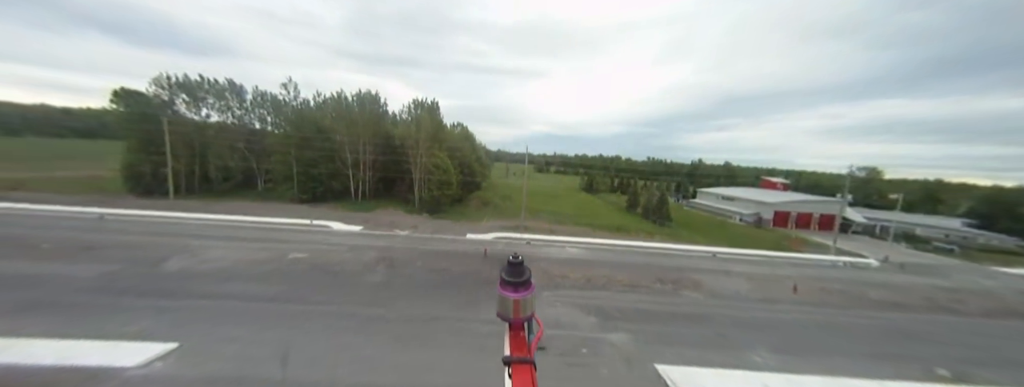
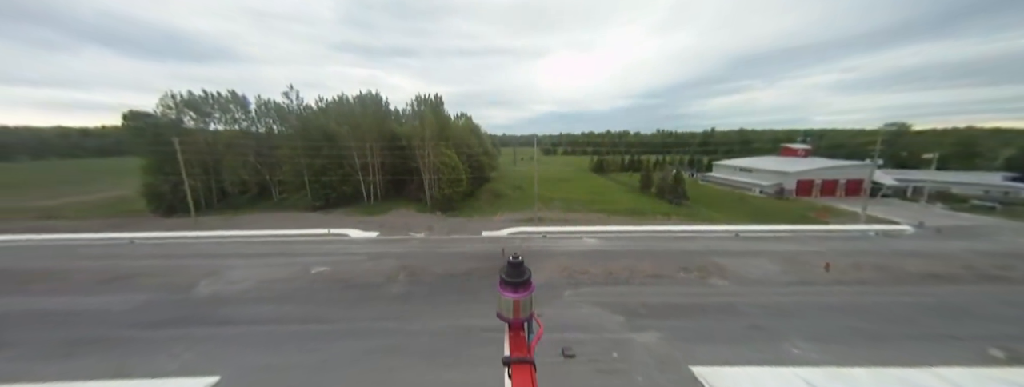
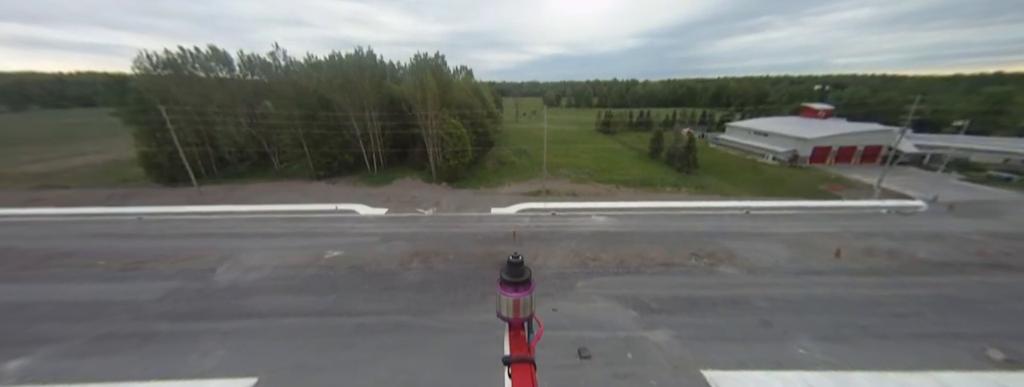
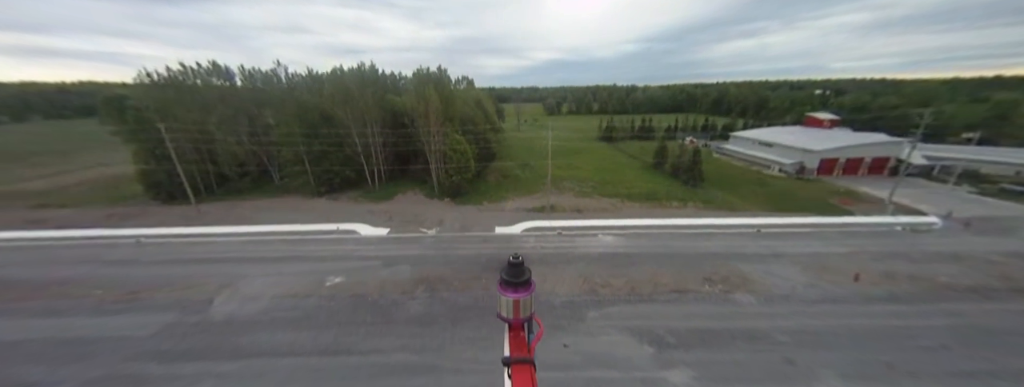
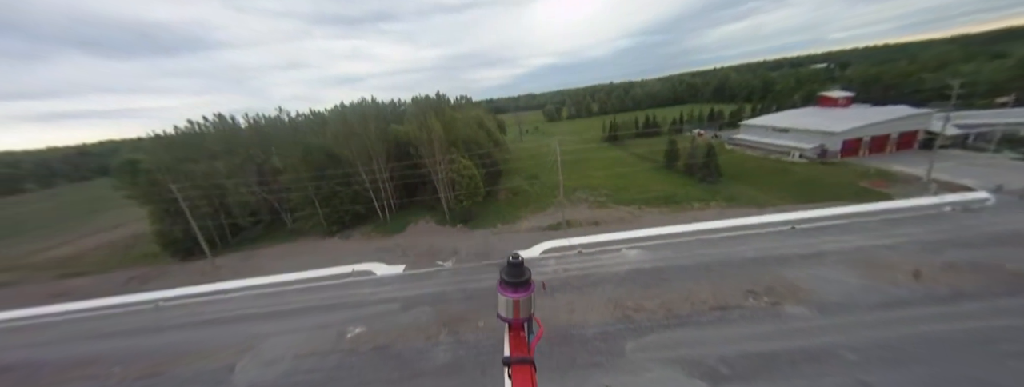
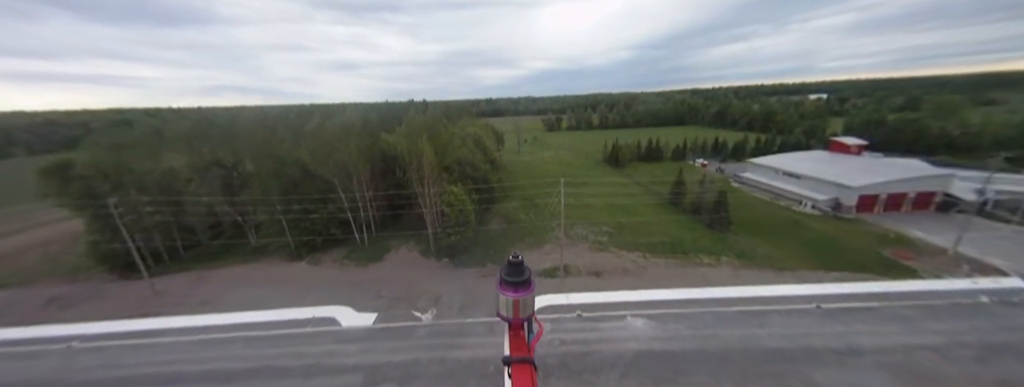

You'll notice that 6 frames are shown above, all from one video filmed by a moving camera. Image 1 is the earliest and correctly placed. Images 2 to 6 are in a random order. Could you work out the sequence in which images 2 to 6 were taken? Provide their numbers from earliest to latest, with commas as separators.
2, 3, 4, 5, 6
